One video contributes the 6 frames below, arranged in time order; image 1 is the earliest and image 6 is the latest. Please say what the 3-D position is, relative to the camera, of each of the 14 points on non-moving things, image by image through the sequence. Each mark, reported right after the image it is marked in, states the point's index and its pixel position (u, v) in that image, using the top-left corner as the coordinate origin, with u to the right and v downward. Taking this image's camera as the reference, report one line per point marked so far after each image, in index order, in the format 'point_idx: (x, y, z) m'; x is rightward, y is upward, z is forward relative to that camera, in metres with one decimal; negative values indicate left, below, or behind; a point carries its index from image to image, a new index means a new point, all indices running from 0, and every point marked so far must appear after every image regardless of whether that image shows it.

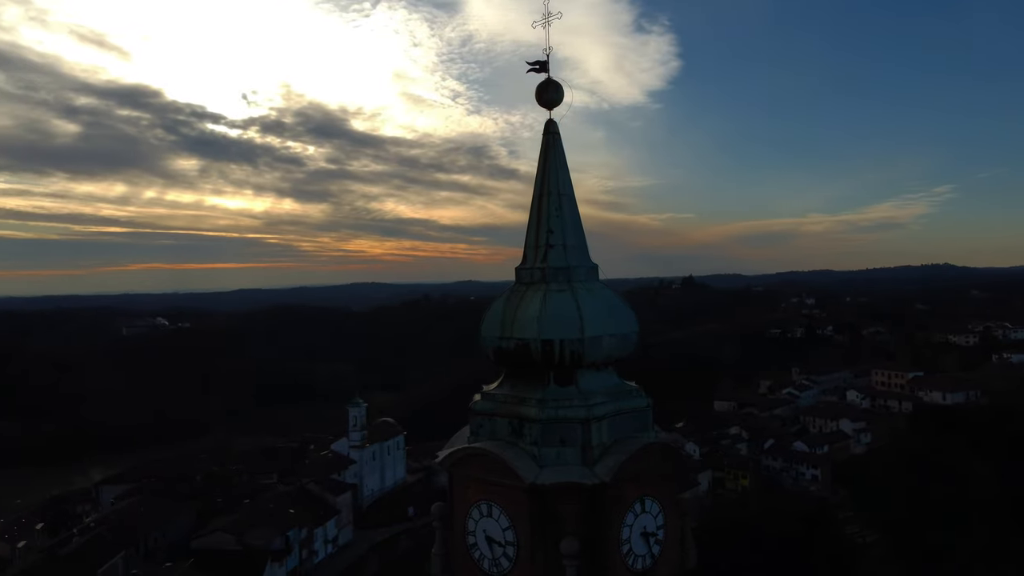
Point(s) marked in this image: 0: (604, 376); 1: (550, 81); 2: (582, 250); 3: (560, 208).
0: (+0.6, -0.5, +5.0) m
1: (+0.2, +1.4, +5.3) m
2: (+0.4, +0.2, +5.2) m
3: (+0.3, +0.5, +5.1) m
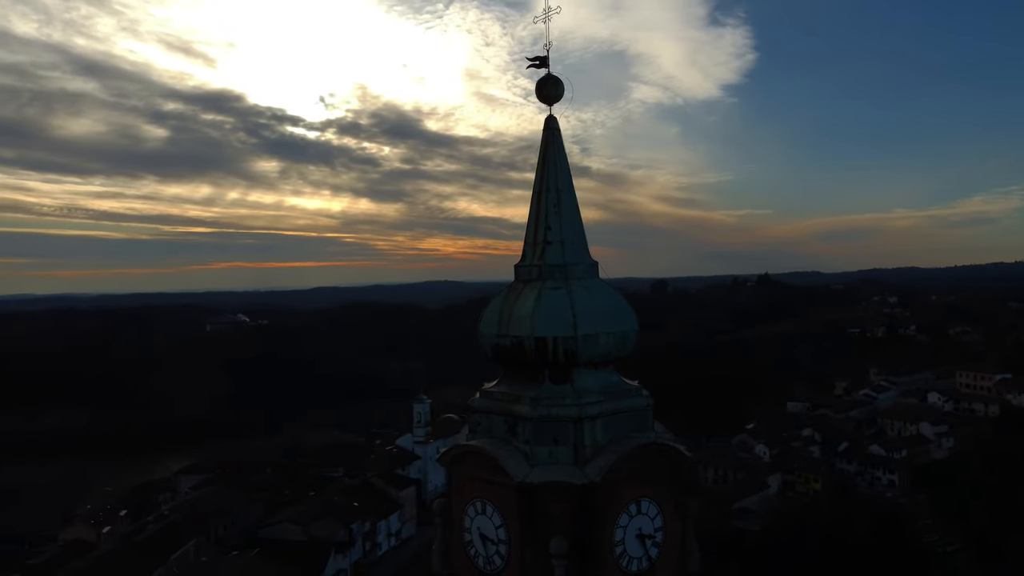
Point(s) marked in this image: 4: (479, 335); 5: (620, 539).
0: (+0.5, -0.5, +5.0) m
1: (+0.2, +1.4, +5.2) m
2: (+0.4, +0.3, +5.1) m
3: (+0.3, +0.5, +5.1) m
4: (-0.2, -0.3, +5.2) m
5: (+0.6, -1.4, +4.7) m
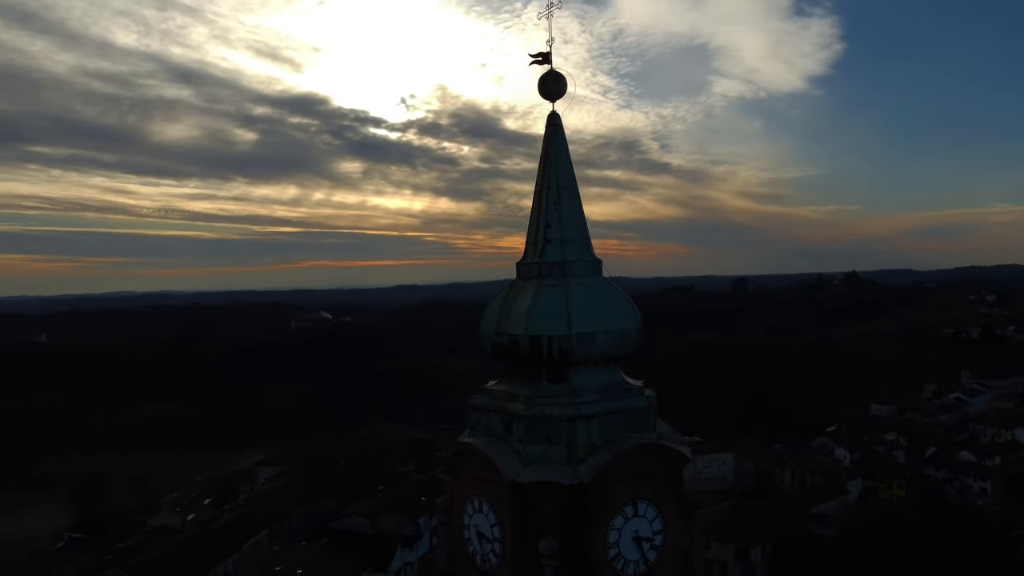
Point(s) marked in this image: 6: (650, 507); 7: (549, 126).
0: (+0.5, -0.5, +4.9) m
1: (+0.3, +1.4, +5.2) m
2: (+0.4, +0.3, +5.1) m
3: (+0.3, +0.5, +5.0) m
4: (-0.2, -0.3, +5.2) m
5: (+0.6, -1.4, +4.6) m
6: (+0.8, -1.3, +4.7) m
7: (+0.2, +1.0, +5.2) m
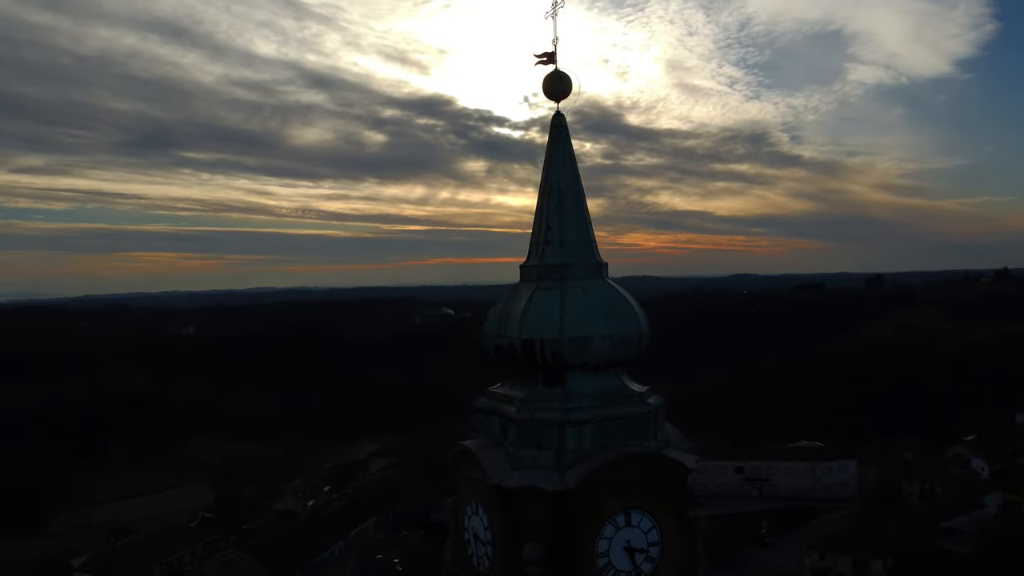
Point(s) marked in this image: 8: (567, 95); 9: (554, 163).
0: (+0.5, -0.5, +4.8) m
1: (+0.3, +1.4, +5.1) m
2: (+0.5, +0.3, +5.0) m
3: (+0.3, +0.5, +5.0) m
4: (-0.2, -0.3, +5.2) m
5: (+0.5, -1.5, +4.5) m
6: (+0.8, -1.3, +4.6) m
7: (+0.3, +1.0, +5.1) m
8: (+0.4, +1.2, +5.1) m
9: (+0.3, +0.8, +5.1) m
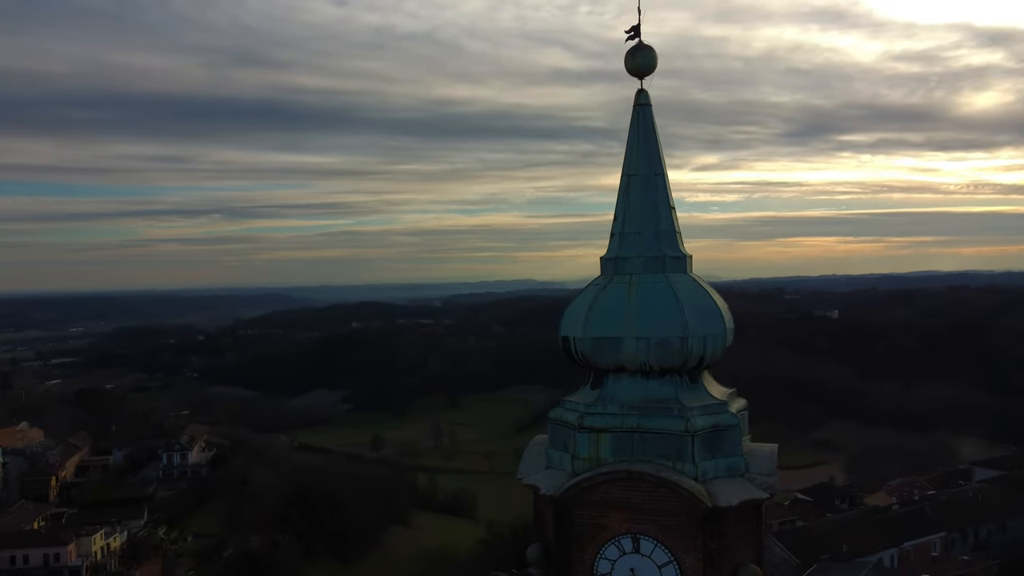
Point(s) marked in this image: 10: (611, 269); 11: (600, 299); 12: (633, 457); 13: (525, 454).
0: (+0.7, -0.5, +4.3) m
1: (+0.8, +1.4, +4.7) m
2: (+0.8, +0.3, +4.5) m
3: (+0.6, +0.5, +4.6) m
4: (+0.5, -0.3, +5.1) m
5: (+0.5, -1.4, +4.1) m
6: (+0.7, -1.3, +4.0) m
7: (+0.7, +1.0, +4.7) m
8: (+0.8, +1.3, +4.6) m
9: (+0.7, +0.8, +4.6) m
10: (+0.5, +0.1, +4.5) m
11: (+0.5, -0.1, +4.4) m
12: (+0.6, -0.9, +4.2) m
13: (+0.1, -0.9, +4.7) m
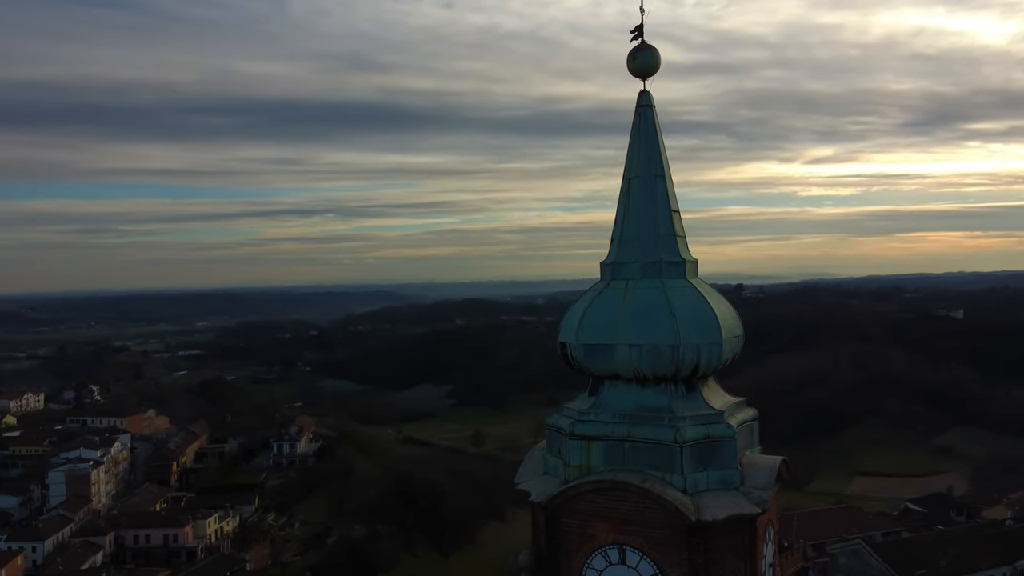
0: (+0.6, -0.5, +4.2) m
1: (+0.8, +1.4, +4.5) m
2: (+0.8, +0.2, +4.4) m
3: (+0.6, +0.5, +4.5) m
4: (+0.6, -0.3, +5.0) m
5: (+0.4, -1.5, +4.0) m
6: (+0.6, -1.3, +3.9) m
7: (+0.7, +1.0, +4.6) m
8: (+0.8, +1.2, +4.5) m
9: (+0.7, +0.8, +4.5) m
10: (+0.5, +0.1, +4.4) m
11: (+0.5, -0.1, +4.3) m
12: (+0.6, -0.9, +4.1) m
13: (+0.1, -1.0, +4.7) m
